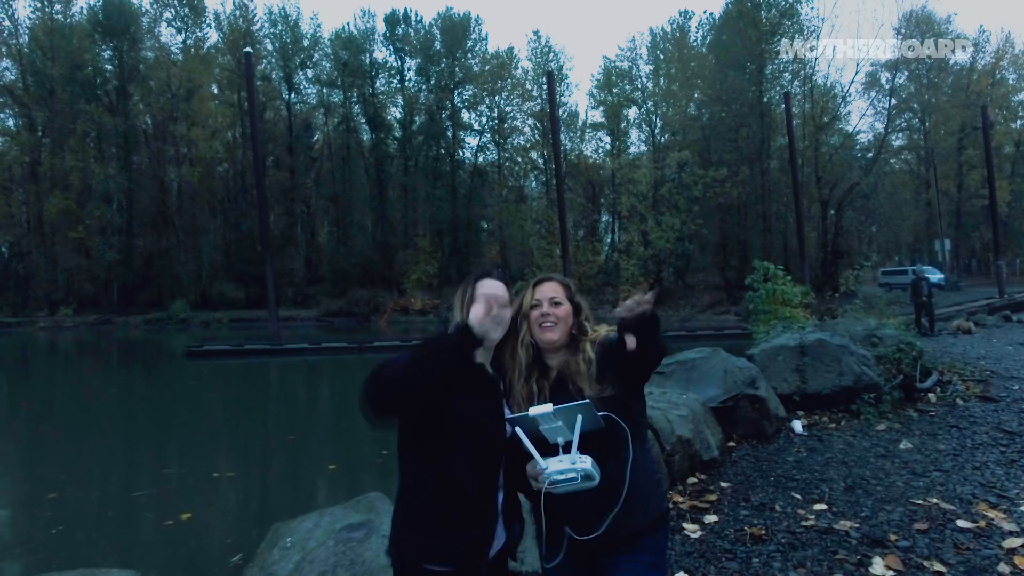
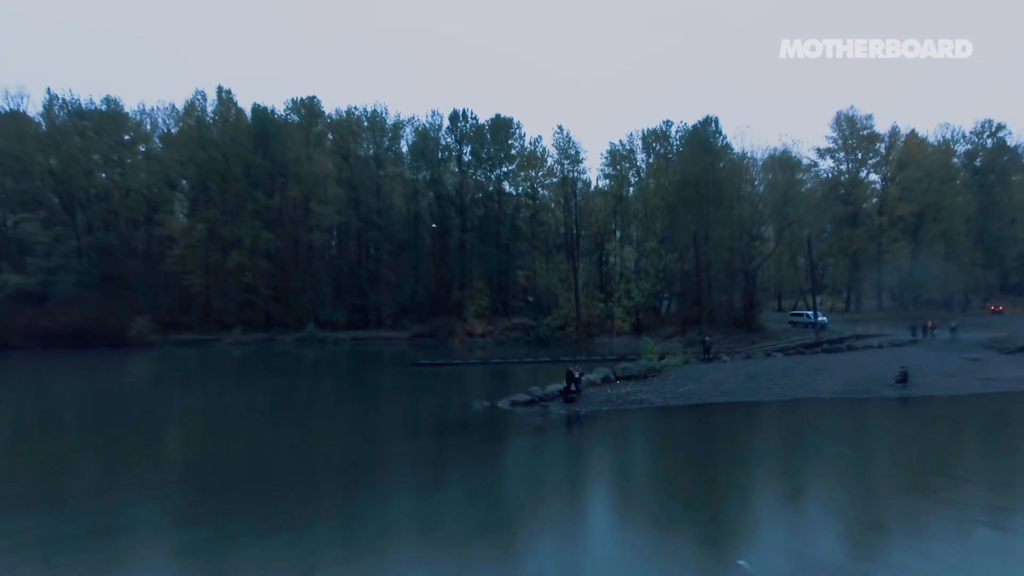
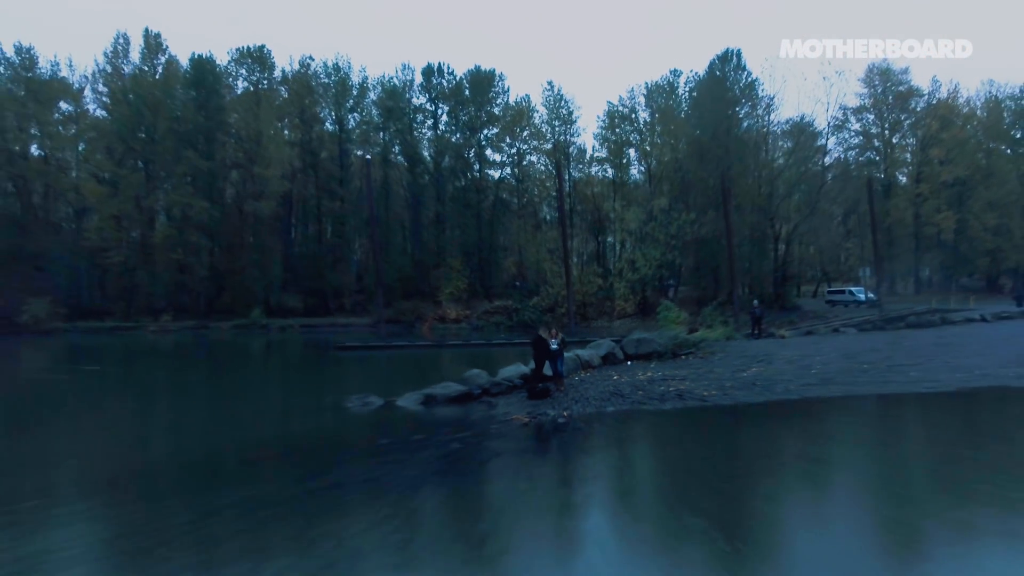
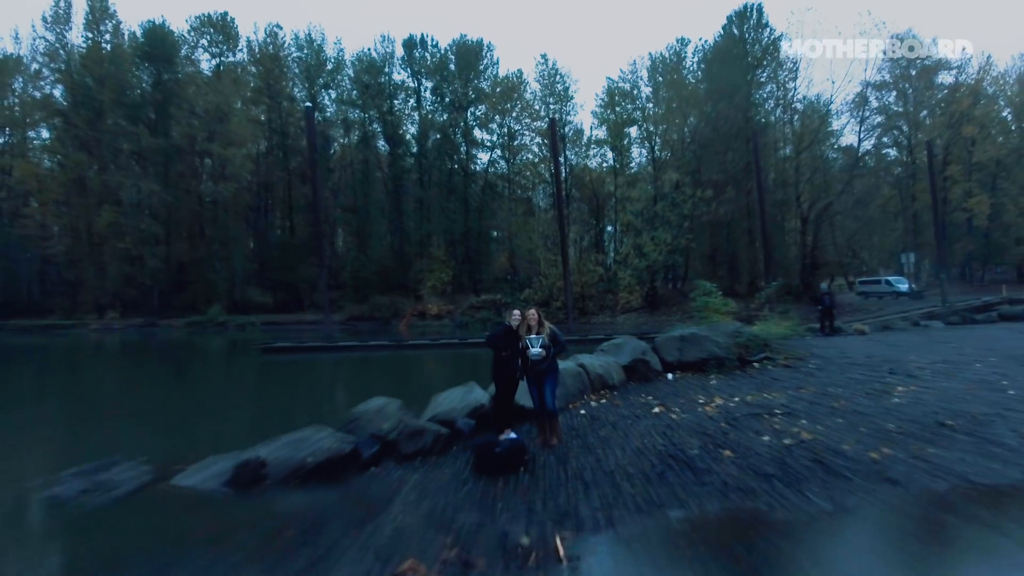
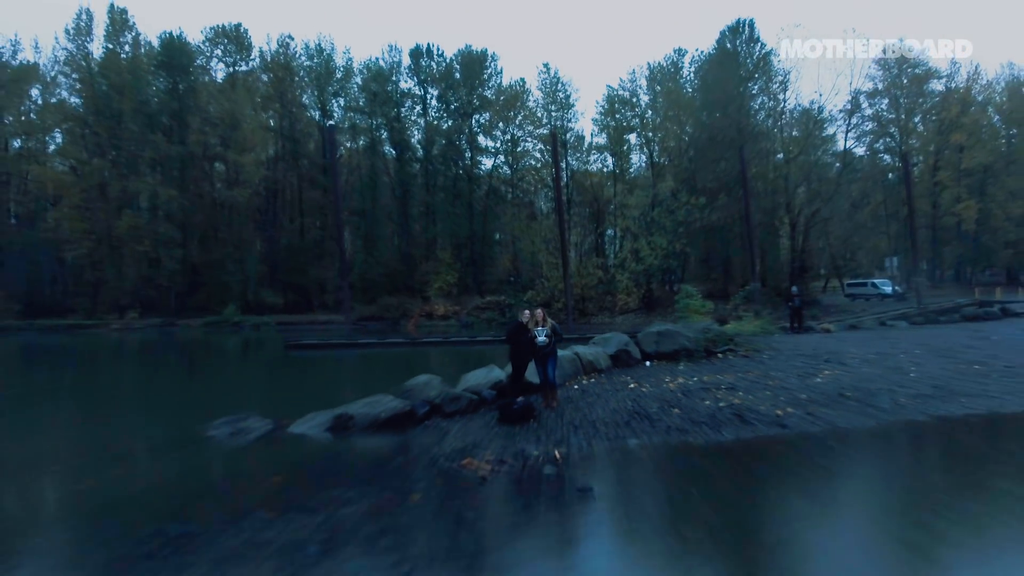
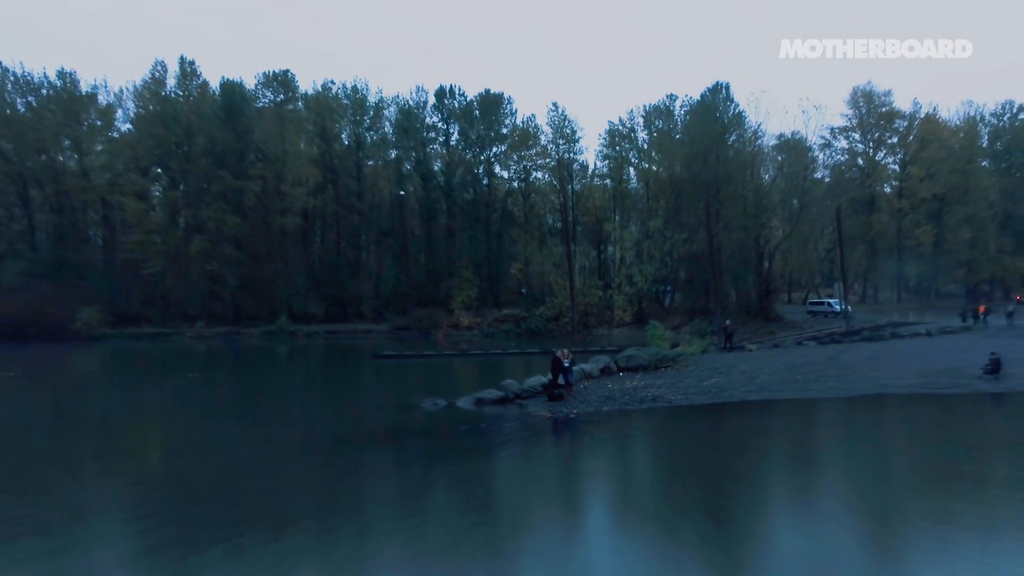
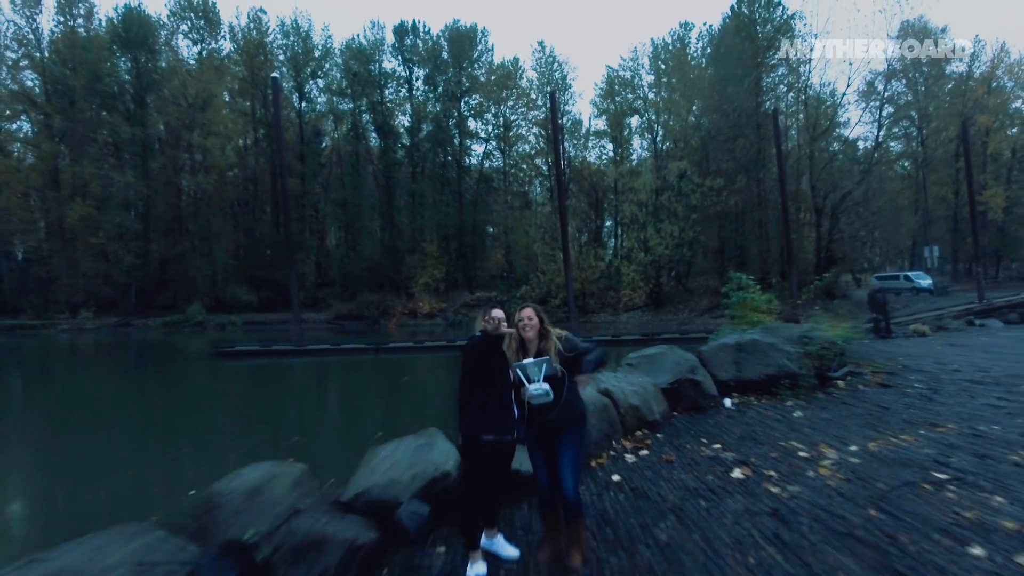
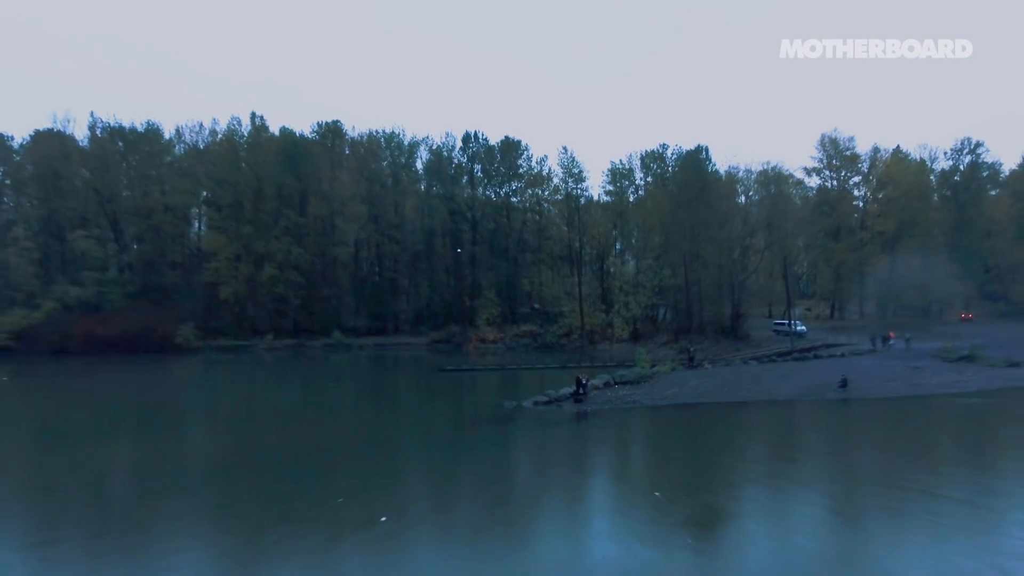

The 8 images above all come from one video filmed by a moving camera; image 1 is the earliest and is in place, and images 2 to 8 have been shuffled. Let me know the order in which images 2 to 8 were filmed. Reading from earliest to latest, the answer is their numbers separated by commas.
7, 4, 5, 3, 6, 2, 8
